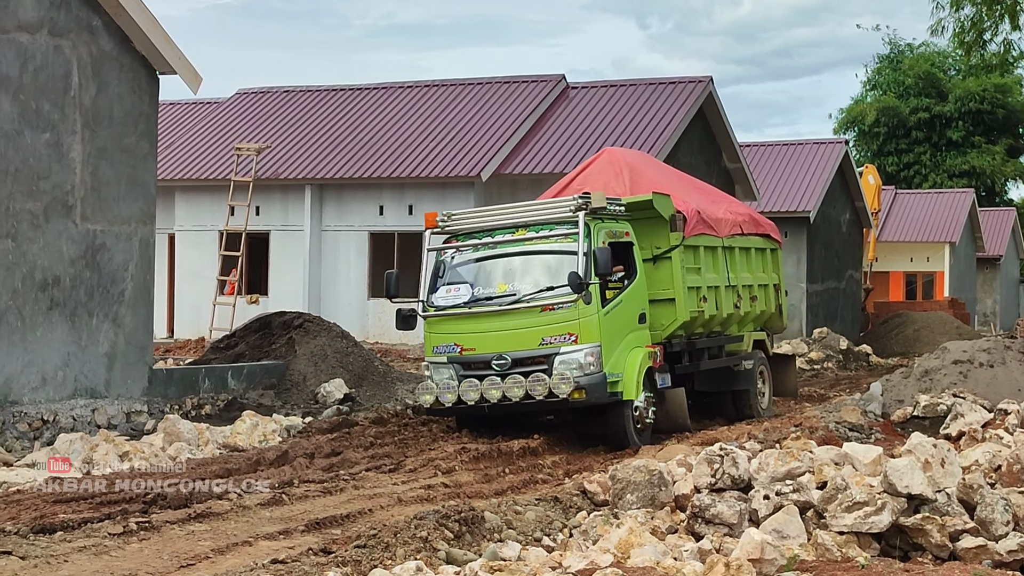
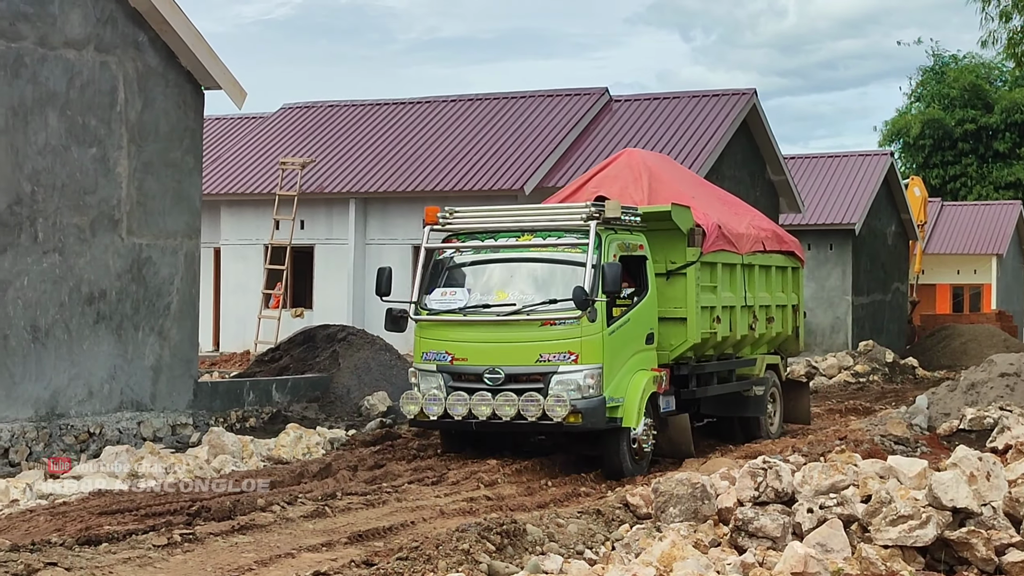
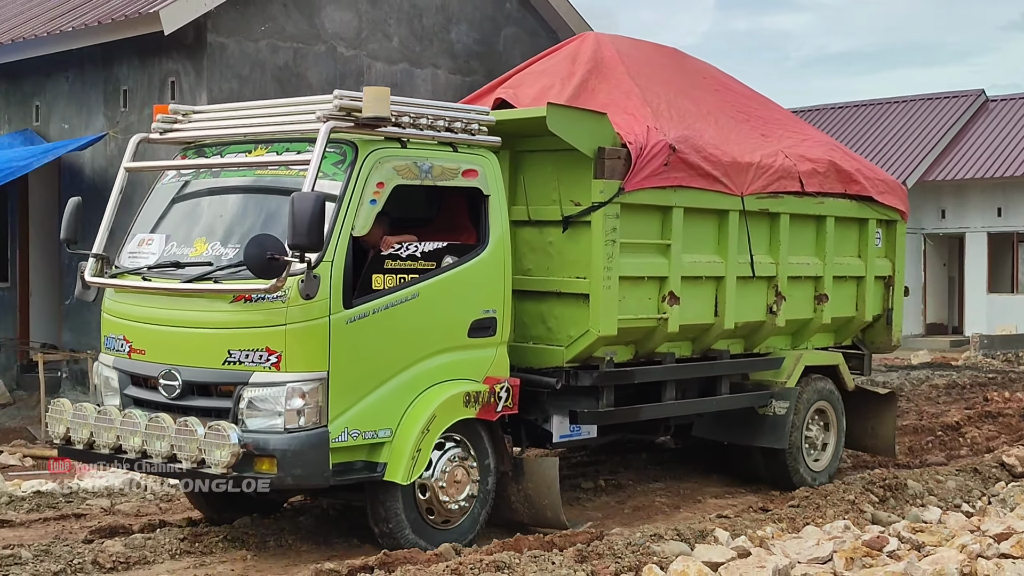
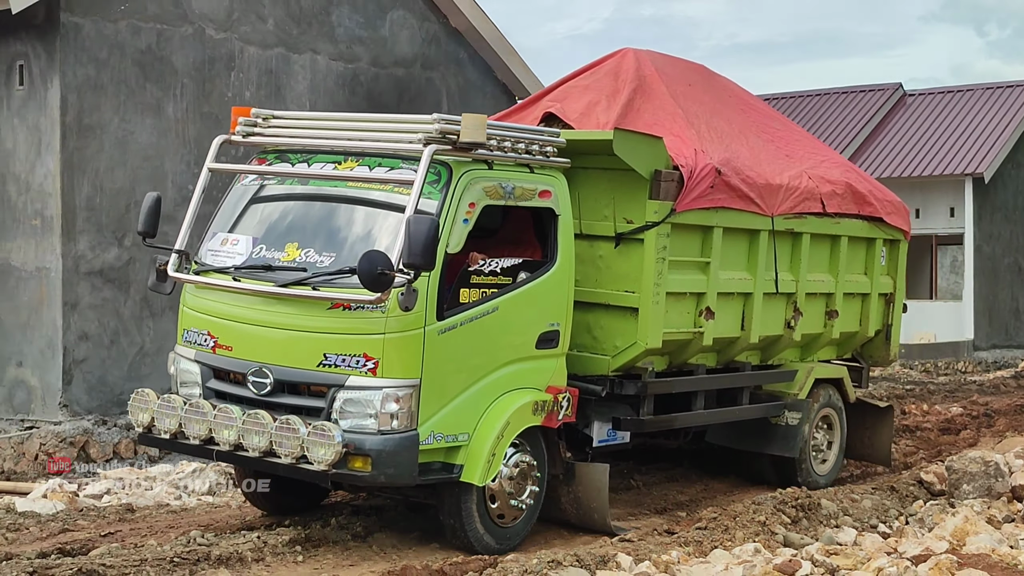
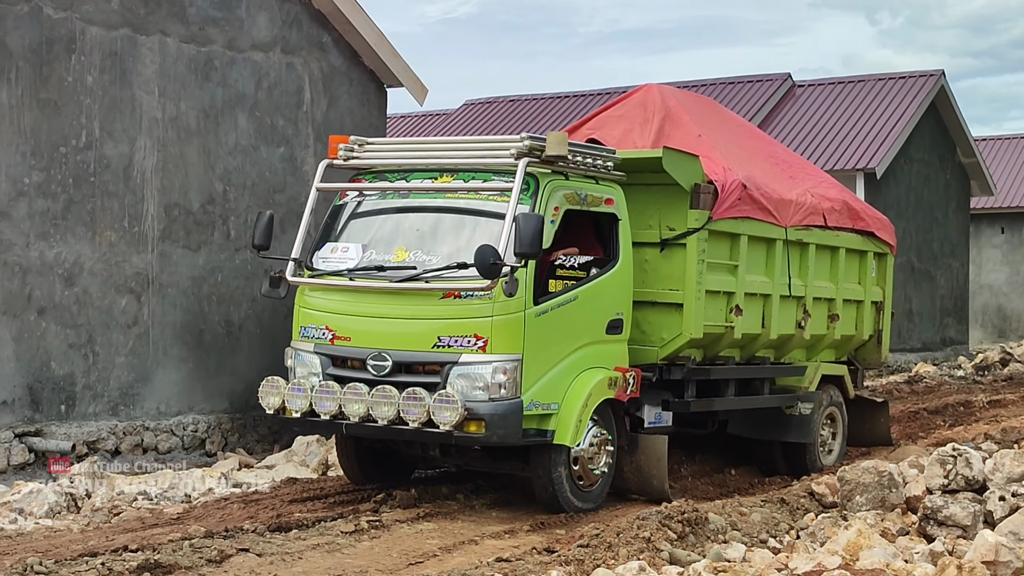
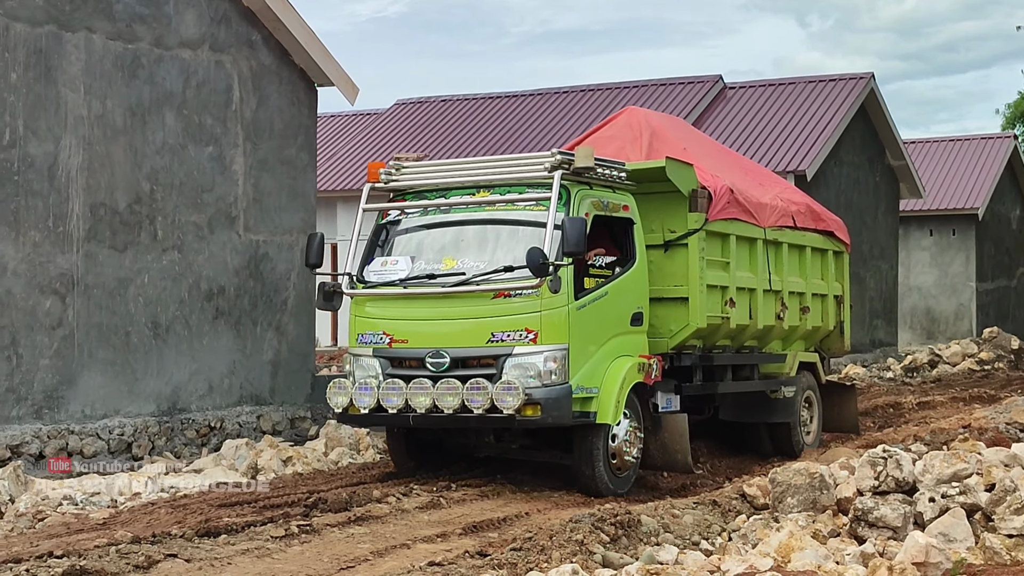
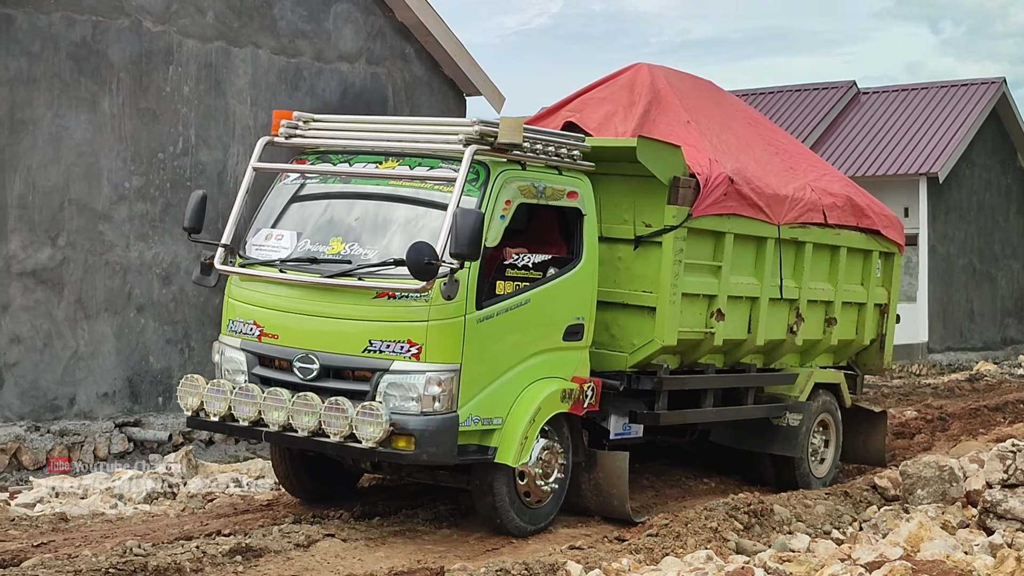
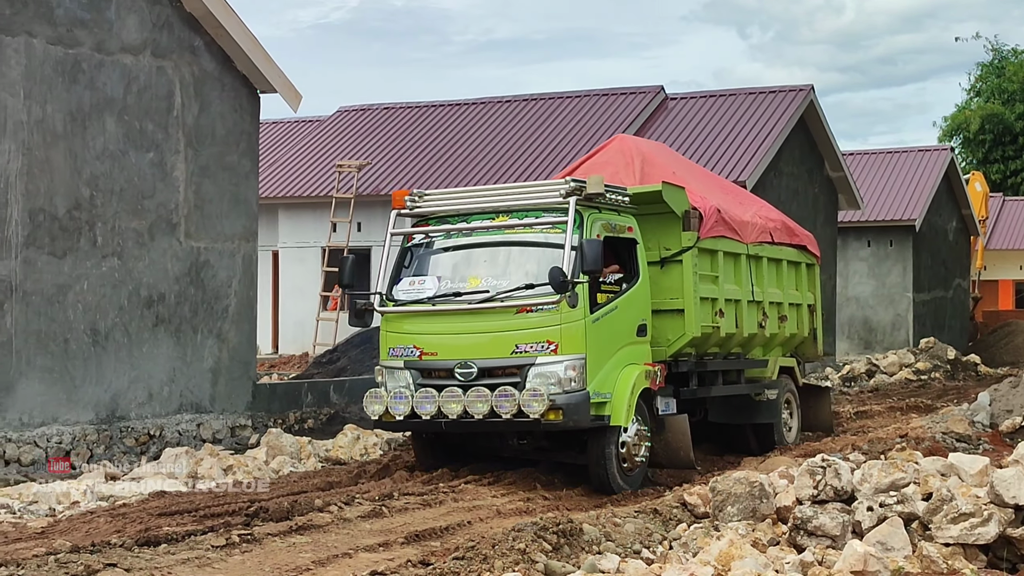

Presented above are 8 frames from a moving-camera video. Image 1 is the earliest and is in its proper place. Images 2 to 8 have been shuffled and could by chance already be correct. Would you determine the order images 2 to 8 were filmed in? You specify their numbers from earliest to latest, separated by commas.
2, 8, 6, 5, 7, 4, 3
